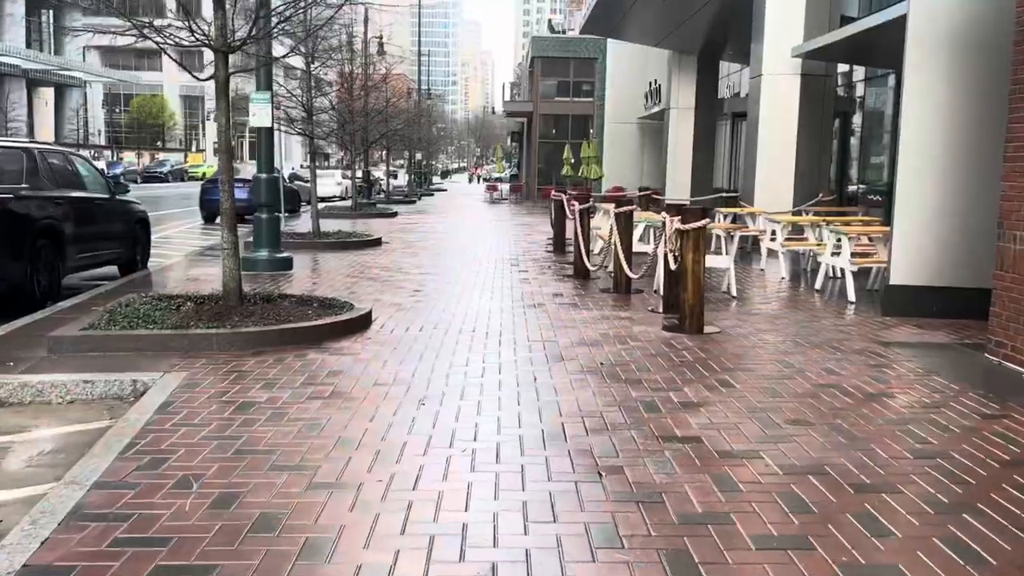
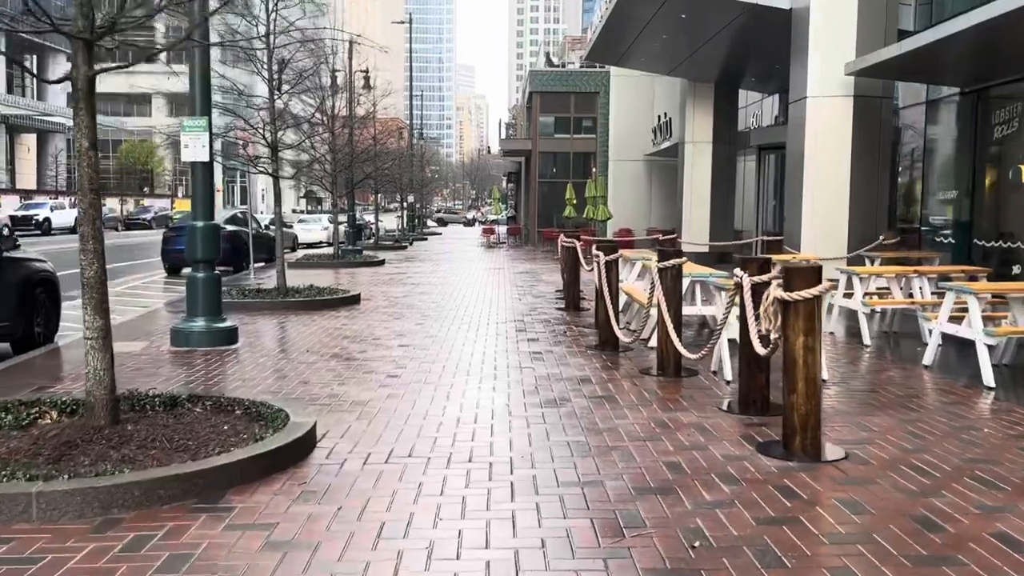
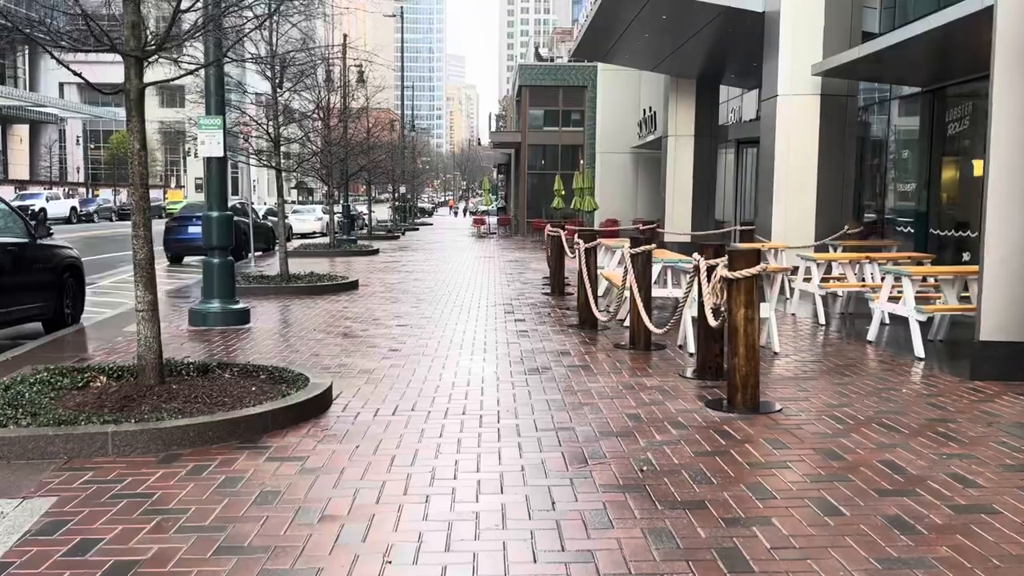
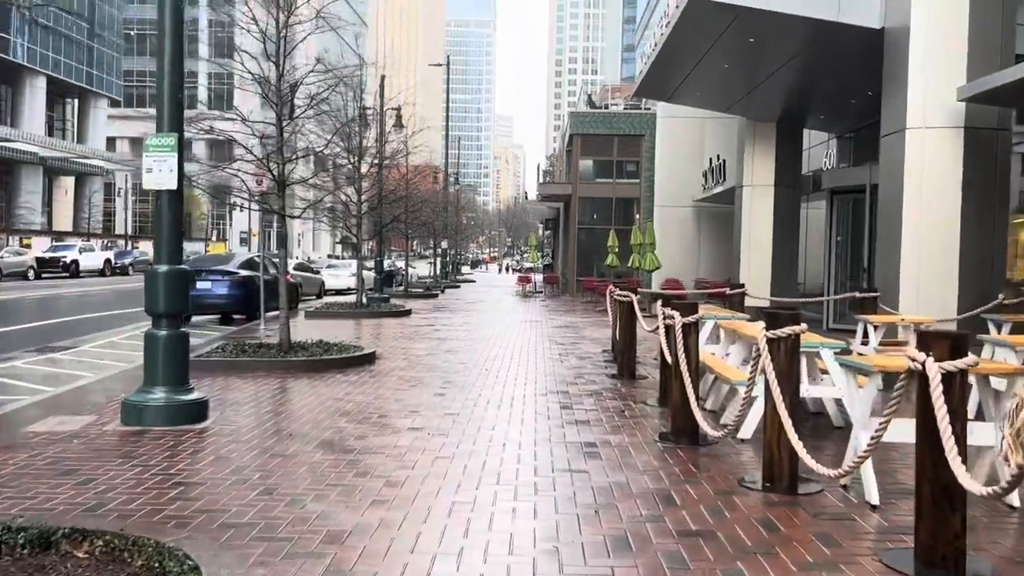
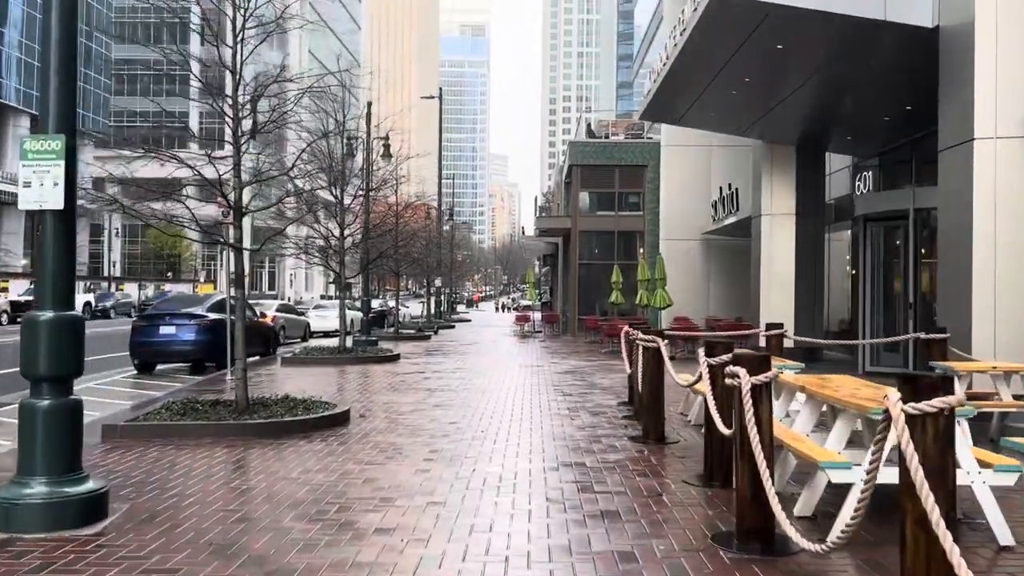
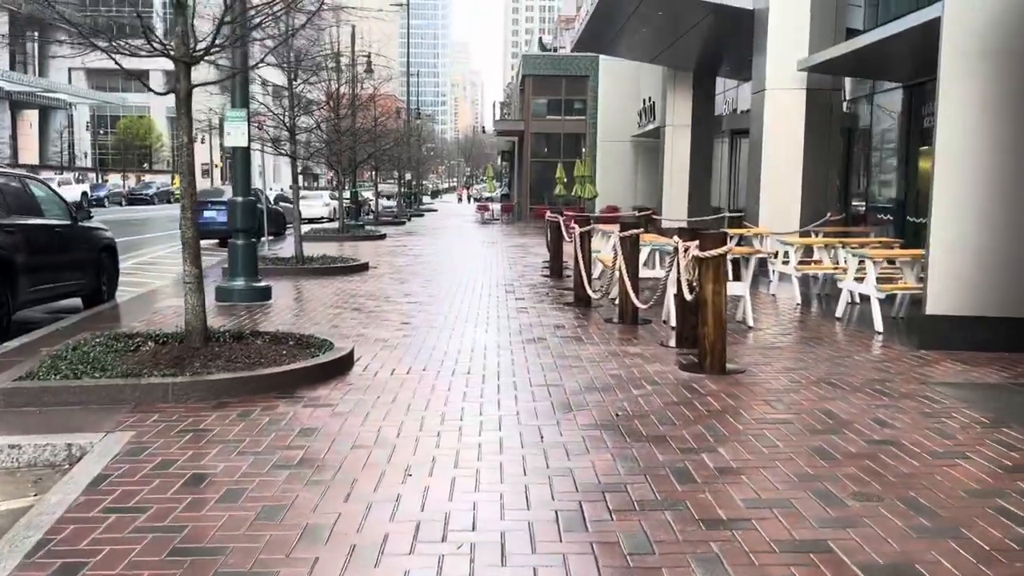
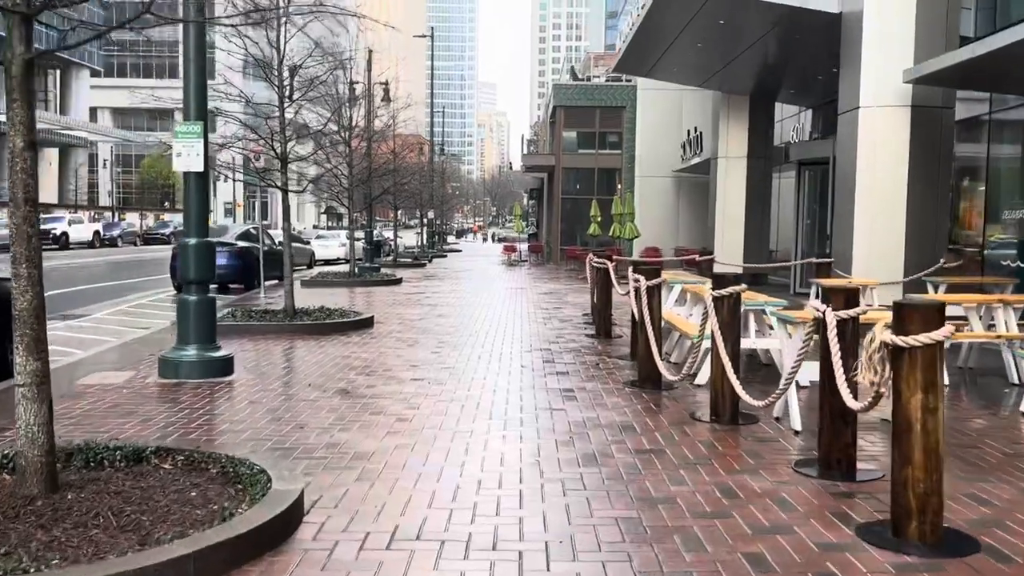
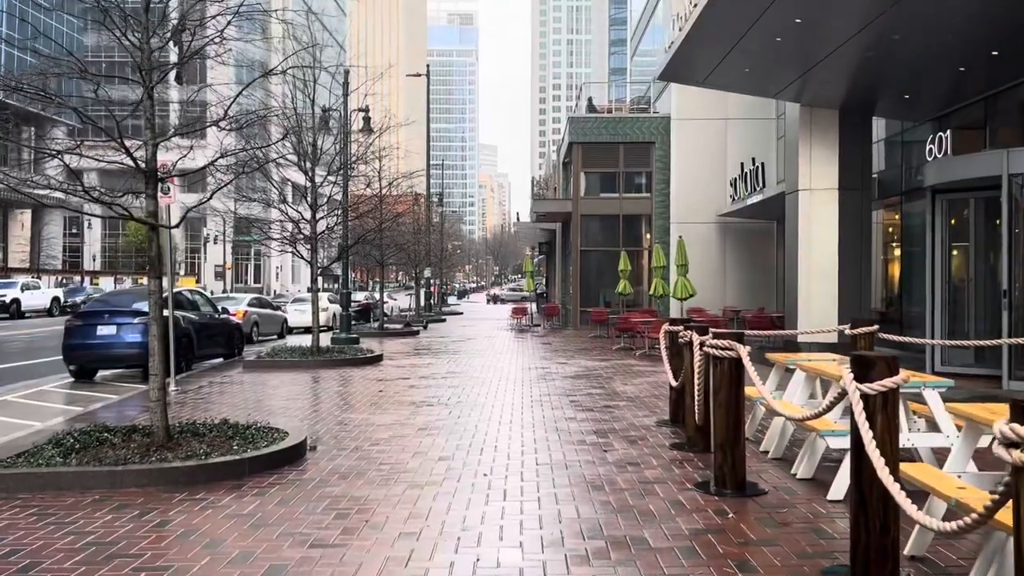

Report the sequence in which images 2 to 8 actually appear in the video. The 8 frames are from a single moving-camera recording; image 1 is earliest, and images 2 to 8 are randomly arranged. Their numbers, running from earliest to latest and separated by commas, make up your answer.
6, 3, 2, 7, 4, 5, 8
